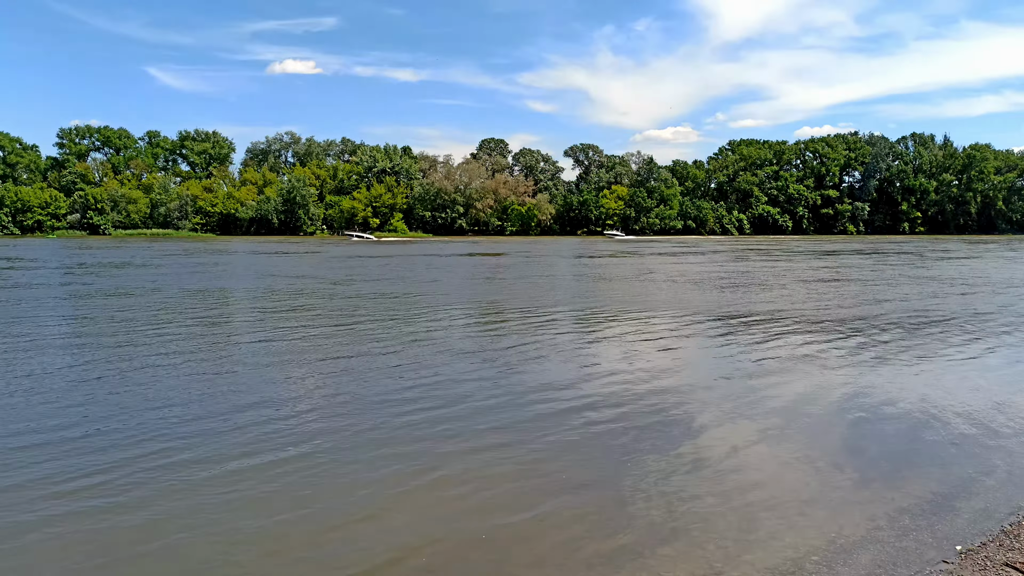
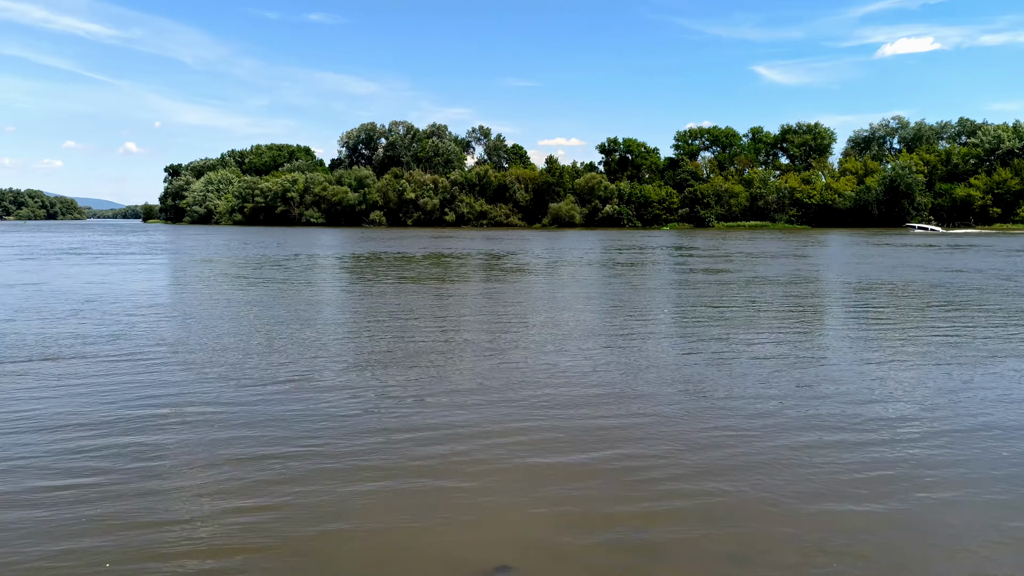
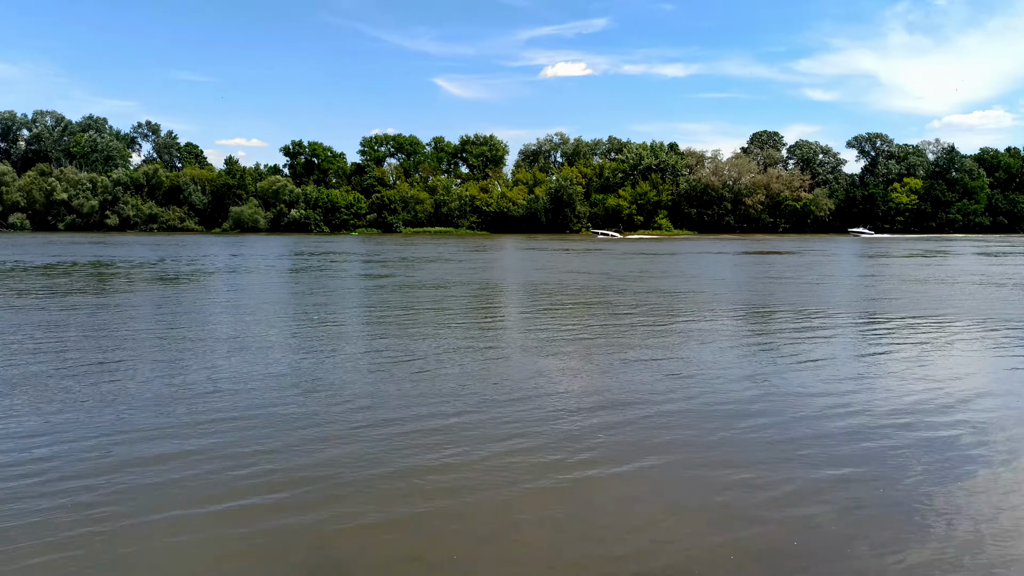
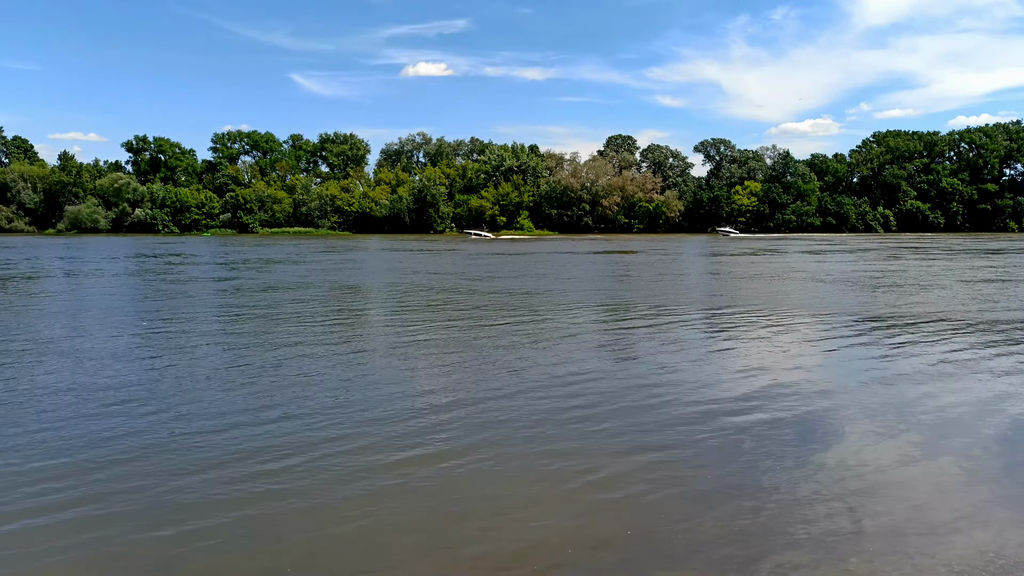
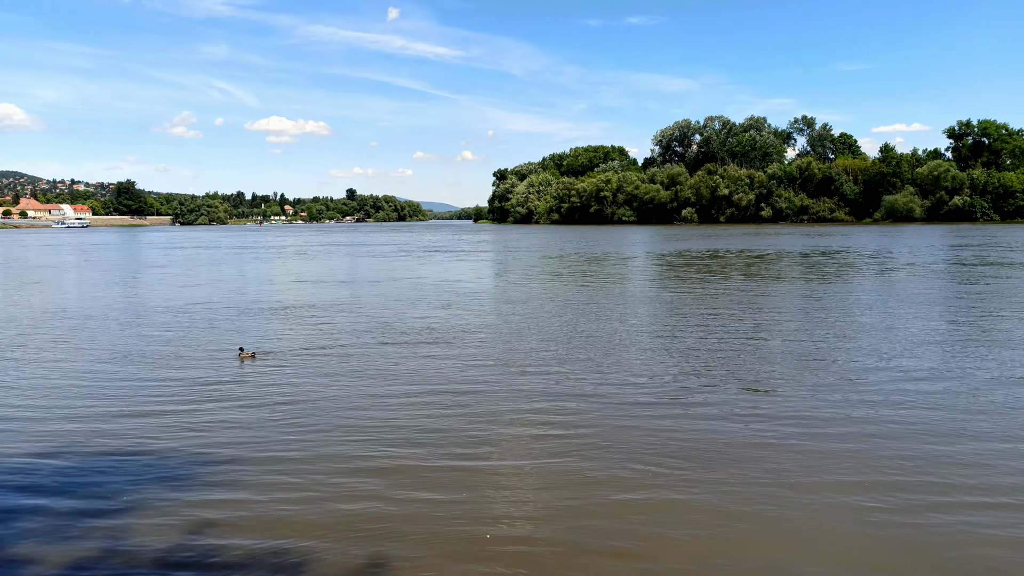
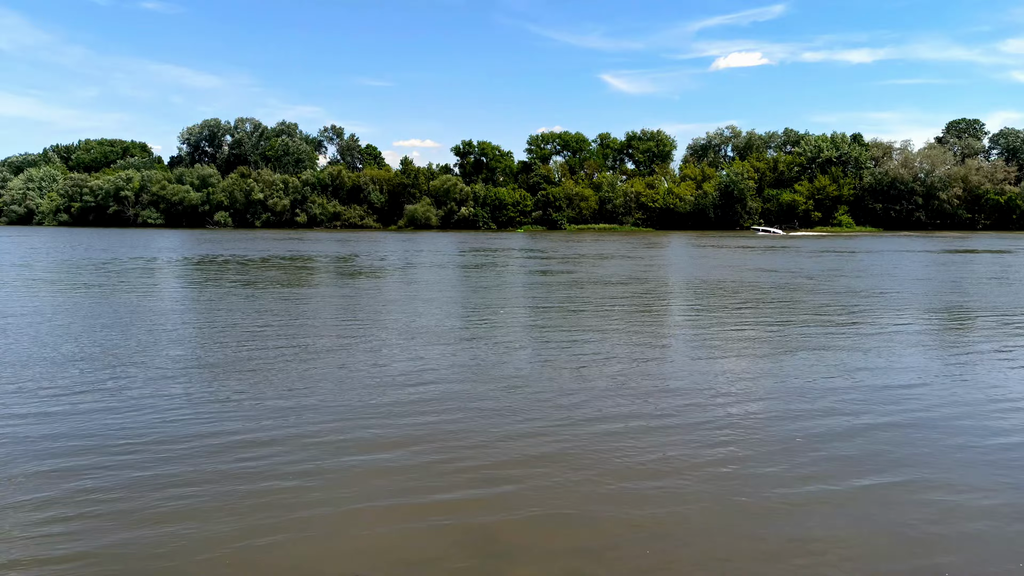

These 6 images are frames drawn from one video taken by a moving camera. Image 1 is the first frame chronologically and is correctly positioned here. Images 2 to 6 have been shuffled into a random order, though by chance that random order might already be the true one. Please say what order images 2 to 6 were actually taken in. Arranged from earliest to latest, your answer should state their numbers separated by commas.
4, 3, 6, 2, 5
